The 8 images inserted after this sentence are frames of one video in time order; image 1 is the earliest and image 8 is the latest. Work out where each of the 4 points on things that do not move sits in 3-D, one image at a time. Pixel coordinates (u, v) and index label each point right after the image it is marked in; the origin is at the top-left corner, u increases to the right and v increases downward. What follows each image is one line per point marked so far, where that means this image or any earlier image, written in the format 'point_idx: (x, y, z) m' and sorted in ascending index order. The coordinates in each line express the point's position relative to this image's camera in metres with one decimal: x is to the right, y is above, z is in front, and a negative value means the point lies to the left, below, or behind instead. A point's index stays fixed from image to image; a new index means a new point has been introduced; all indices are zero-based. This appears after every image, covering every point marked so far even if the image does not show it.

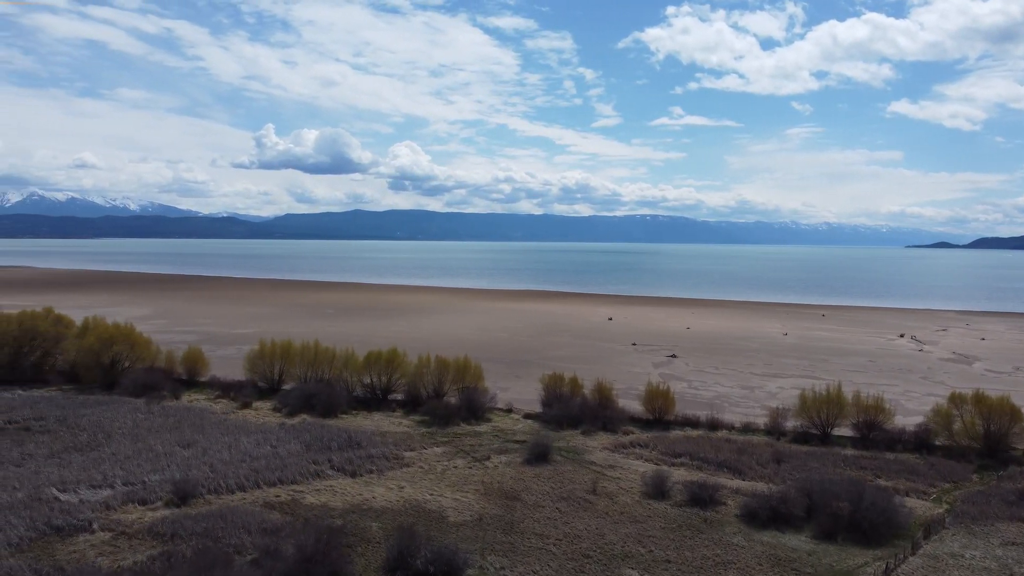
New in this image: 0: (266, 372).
0: (-4.1, -1.4, +13.3) m
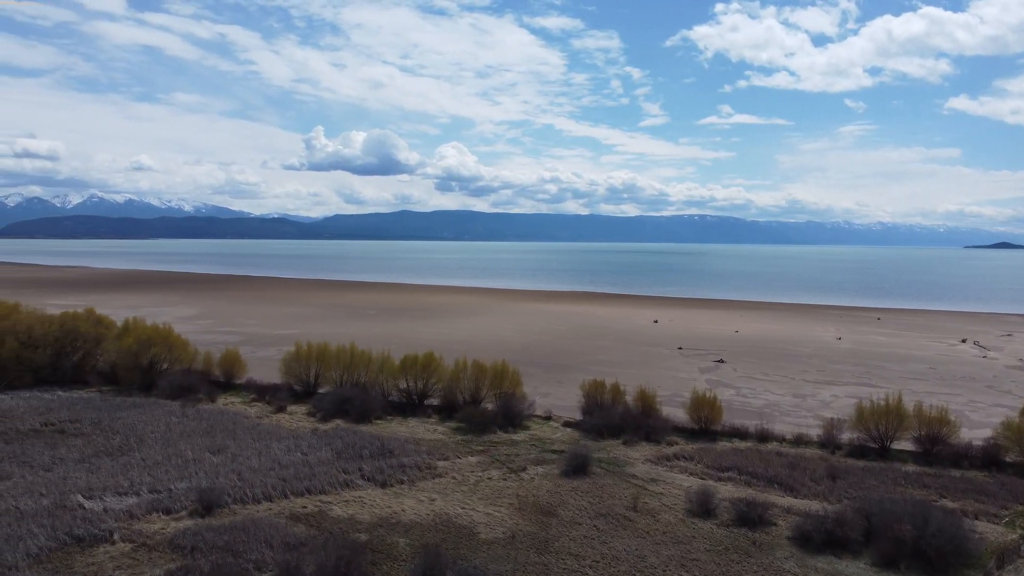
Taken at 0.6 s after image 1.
0: (-3.4, -1.4, +13.1) m
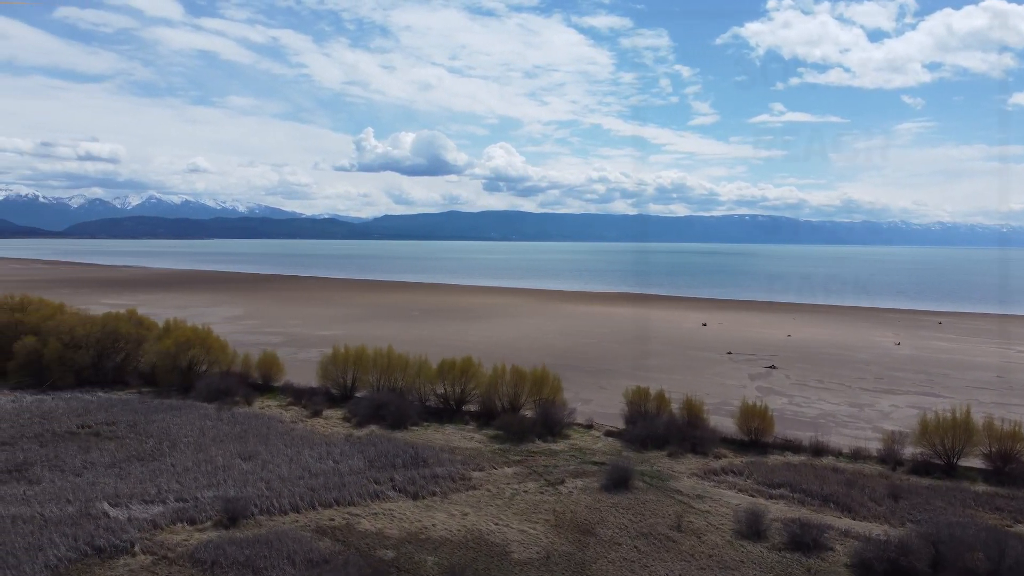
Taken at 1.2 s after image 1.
0: (-2.8, -1.5, +12.8) m
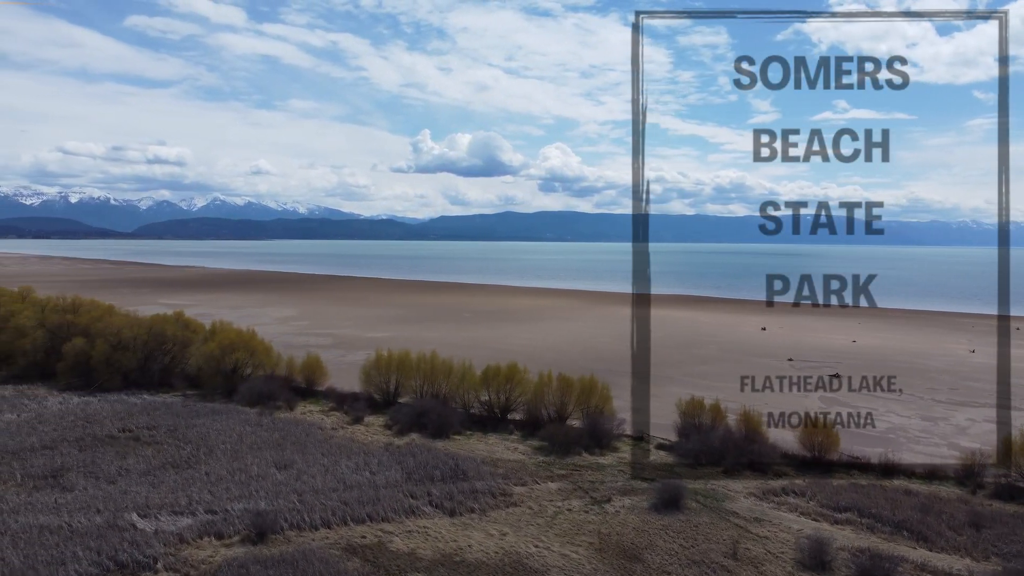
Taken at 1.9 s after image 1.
0: (-2.0, -1.5, +12.5) m
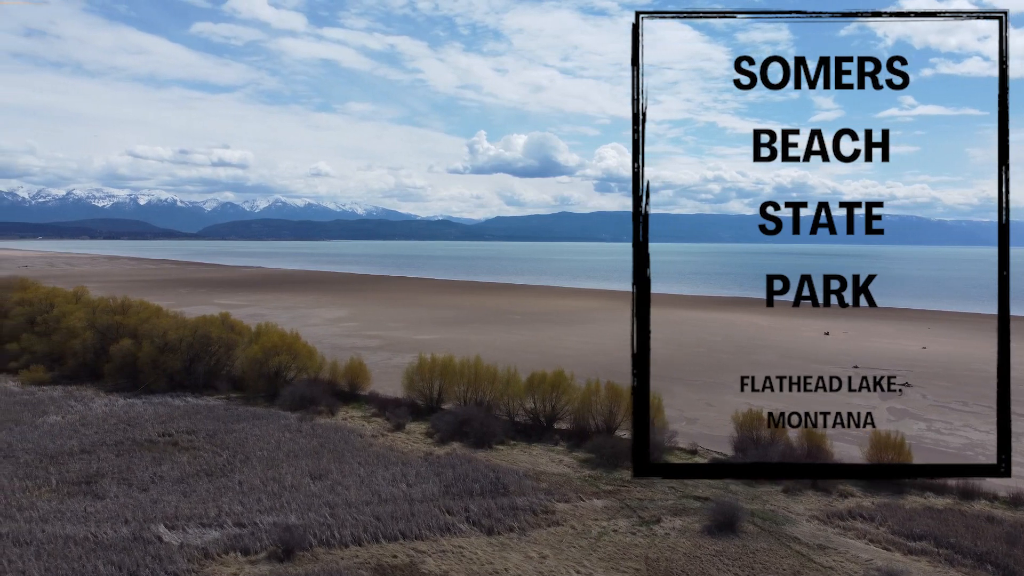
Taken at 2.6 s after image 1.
0: (-1.3, -1.5, +12.2) m
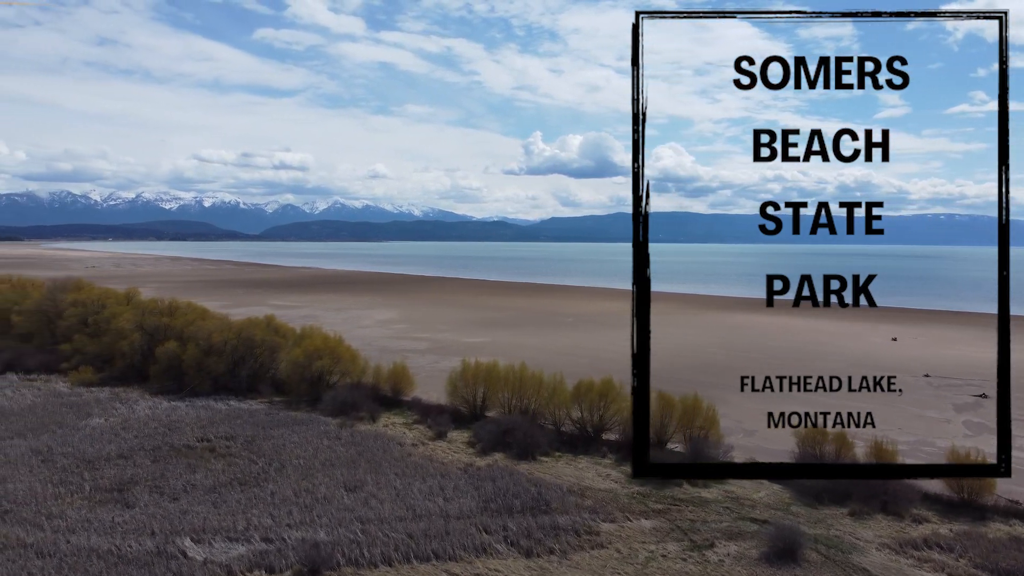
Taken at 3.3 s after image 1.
0: (-0.6, -1.6, +11.8) m
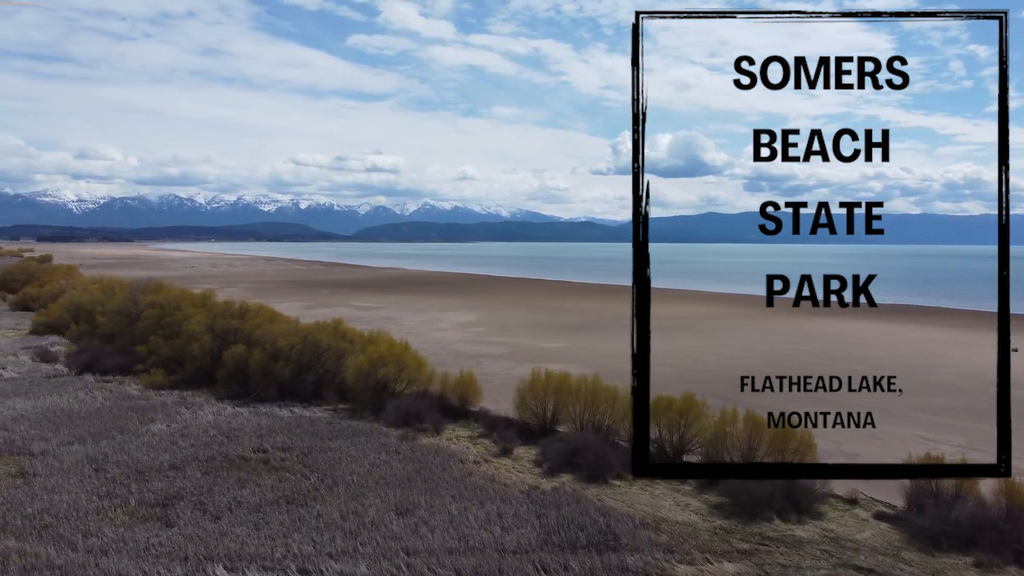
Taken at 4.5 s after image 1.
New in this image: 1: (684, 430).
0: (+0.3, -1.7, +11.0) m
1: (+2.0, -1.7, +9.6) m
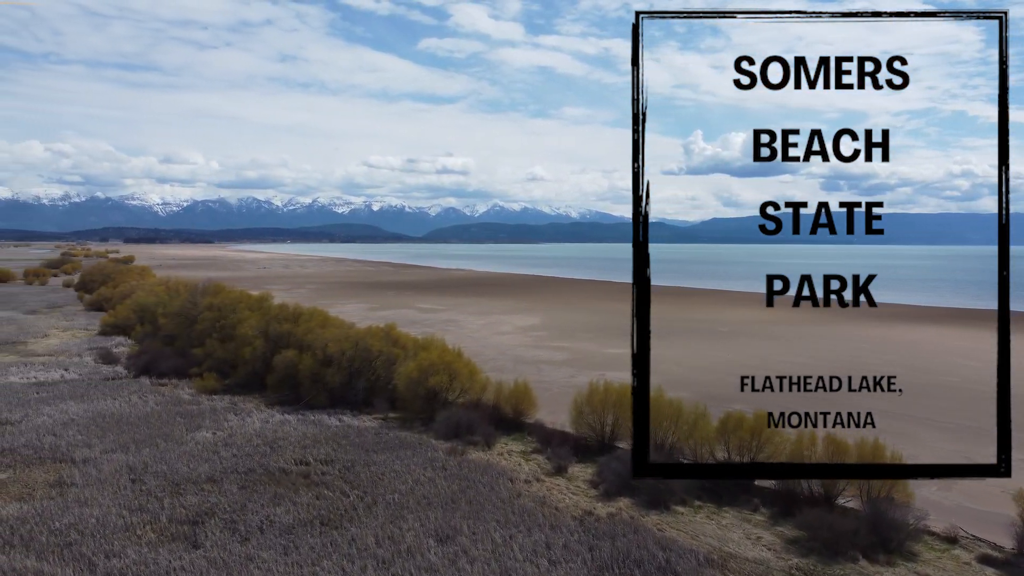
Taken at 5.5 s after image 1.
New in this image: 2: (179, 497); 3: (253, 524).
0: (+1.1, -1.7, +10.3) m
1: (+2.6, -1.8, +8.7) m
2: (-3.4, -2.1, +8.1) m
3: (-2.4, -2.1, +7.4) m
